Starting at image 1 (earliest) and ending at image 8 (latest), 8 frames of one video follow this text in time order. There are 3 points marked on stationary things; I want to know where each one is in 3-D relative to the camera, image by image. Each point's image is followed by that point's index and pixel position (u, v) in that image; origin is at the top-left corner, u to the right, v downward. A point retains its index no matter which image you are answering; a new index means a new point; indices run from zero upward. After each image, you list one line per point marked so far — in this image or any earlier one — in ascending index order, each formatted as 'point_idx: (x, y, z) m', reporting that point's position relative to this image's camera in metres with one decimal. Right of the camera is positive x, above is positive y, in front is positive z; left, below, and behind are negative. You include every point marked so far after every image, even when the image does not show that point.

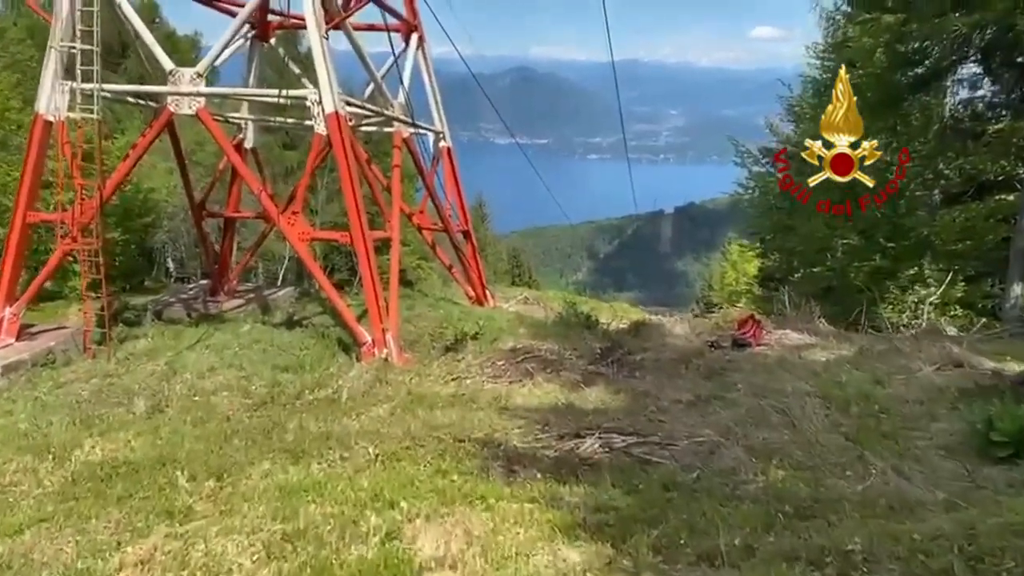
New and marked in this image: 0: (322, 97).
0: (-1.8, +1.8, +7.7) m
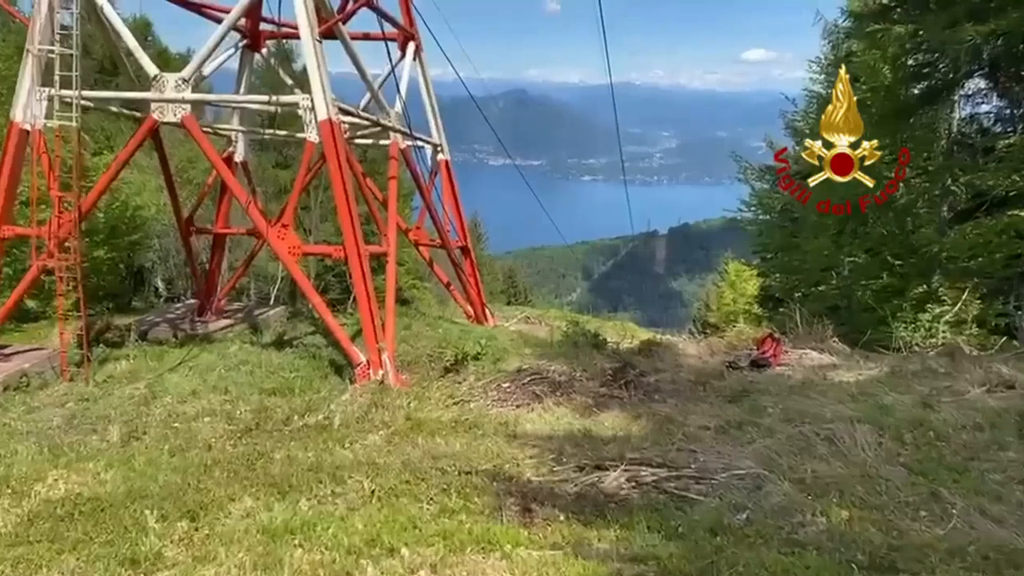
0: (-1.8, +1.7, +7.3) m
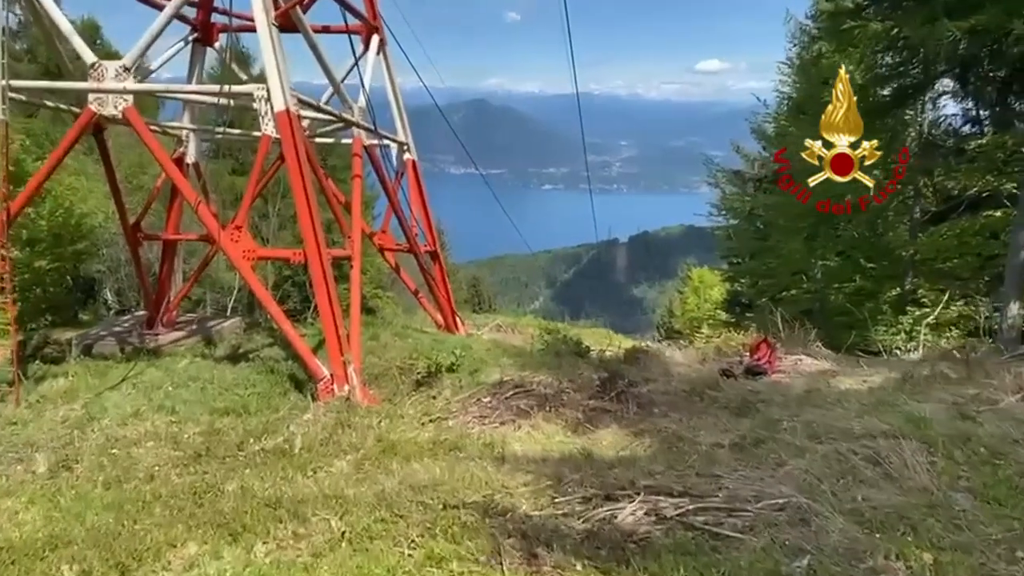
0: (-2.0, +1.6, +6.7) m
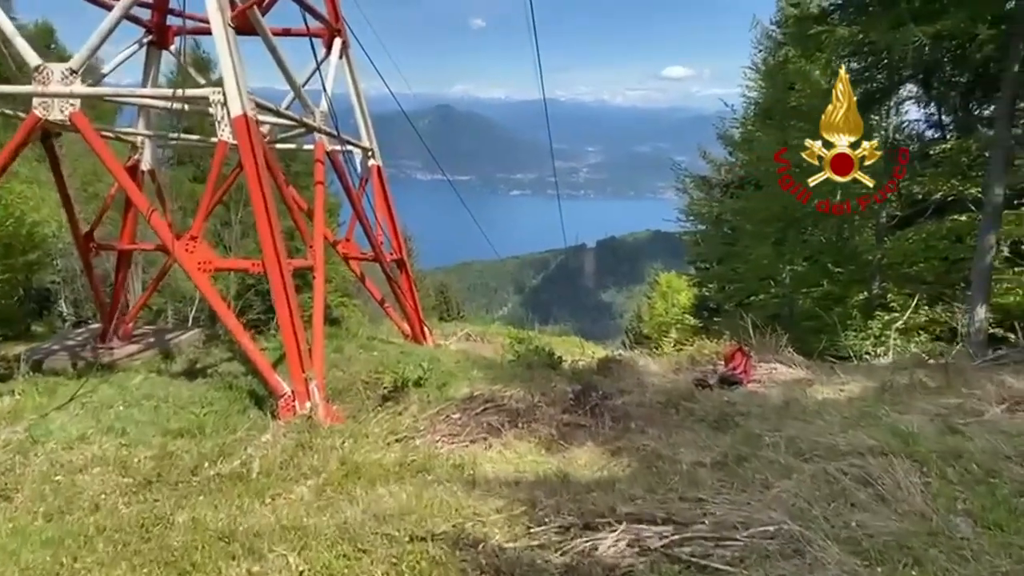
0: (-2.3, +1.5, +6.4) m
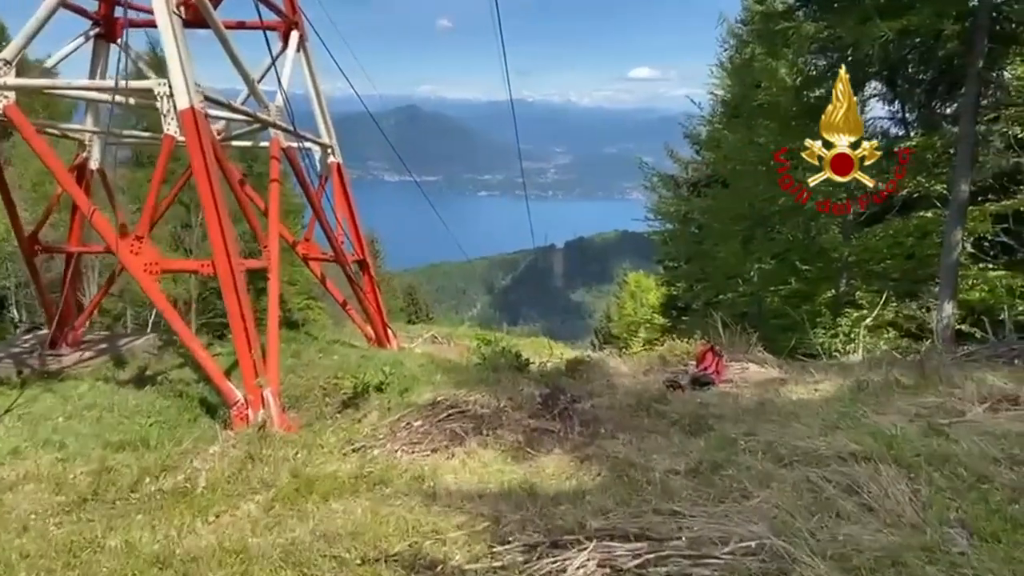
0: (-2.5, +1.5, +6.1) m
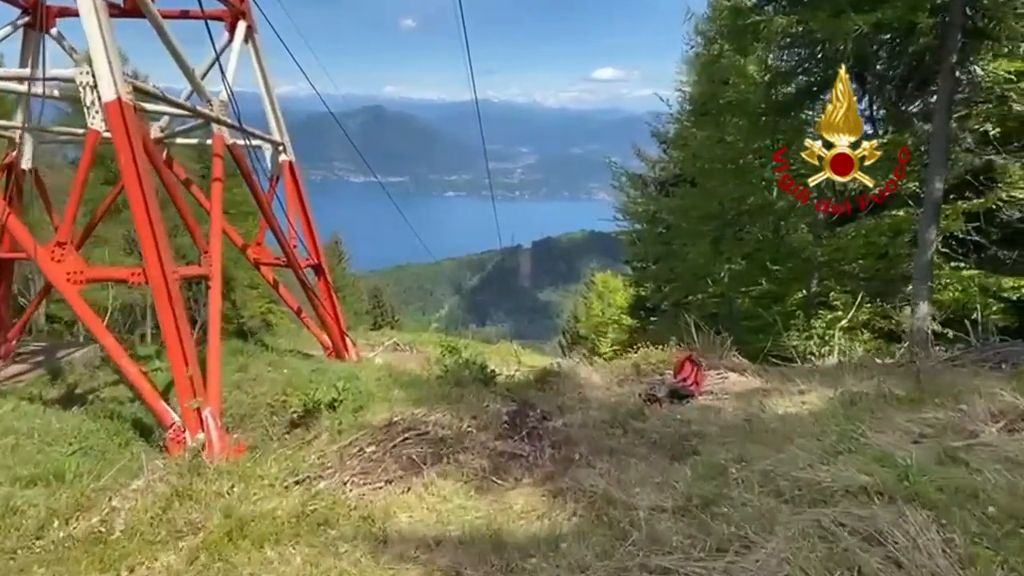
0: (-2.8, +1.4, +5.5) m
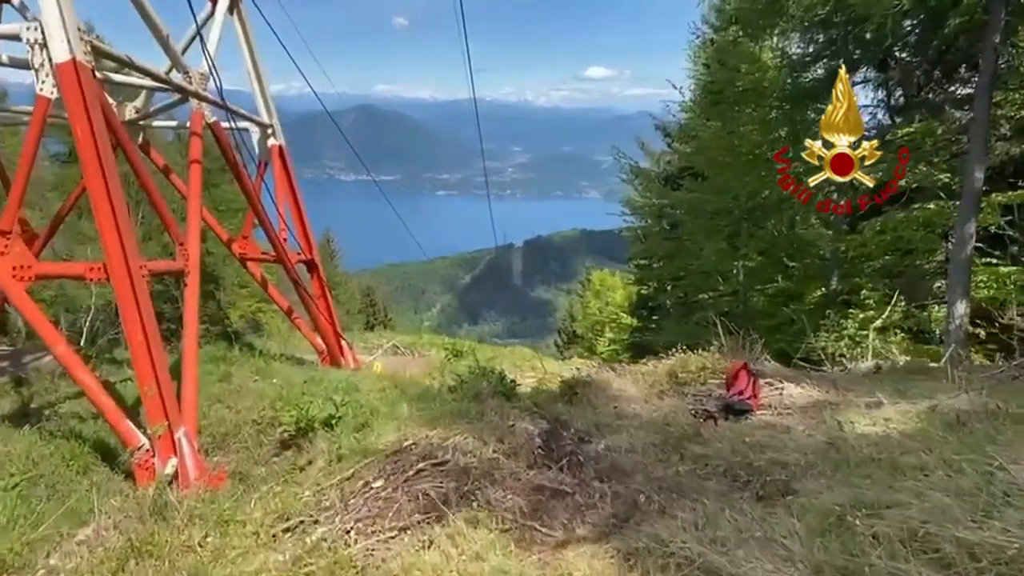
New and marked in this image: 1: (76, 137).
0: (-2.6, +1.4, +4.6) m
1: (-2.4, +0.8, +4.5) m
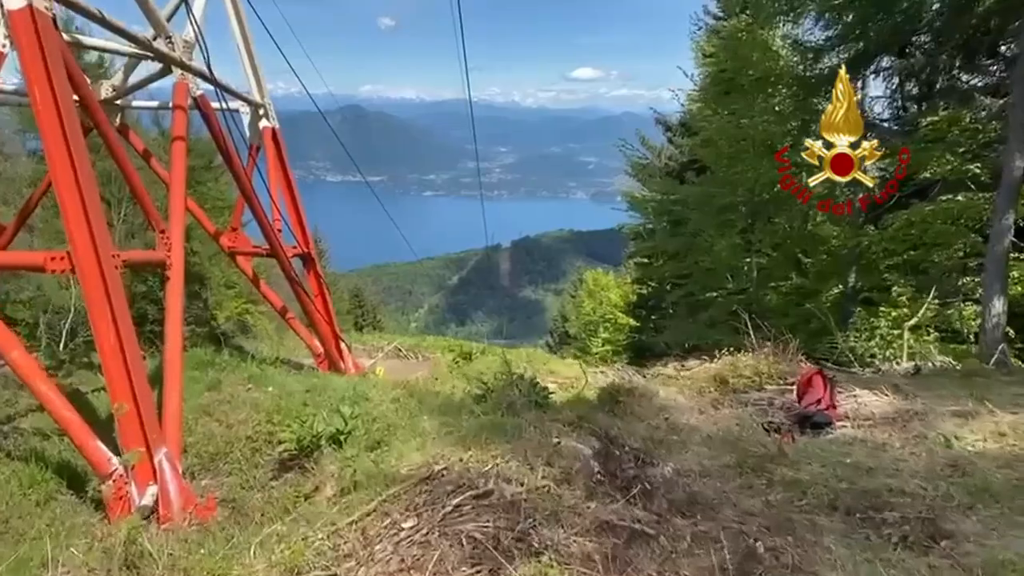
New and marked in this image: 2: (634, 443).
0: (-2.4, +1.5, +3.9) m
1: (-2.2, +0.9, +3.8) m
2: (+0.6, -0.8, +4.0) m
